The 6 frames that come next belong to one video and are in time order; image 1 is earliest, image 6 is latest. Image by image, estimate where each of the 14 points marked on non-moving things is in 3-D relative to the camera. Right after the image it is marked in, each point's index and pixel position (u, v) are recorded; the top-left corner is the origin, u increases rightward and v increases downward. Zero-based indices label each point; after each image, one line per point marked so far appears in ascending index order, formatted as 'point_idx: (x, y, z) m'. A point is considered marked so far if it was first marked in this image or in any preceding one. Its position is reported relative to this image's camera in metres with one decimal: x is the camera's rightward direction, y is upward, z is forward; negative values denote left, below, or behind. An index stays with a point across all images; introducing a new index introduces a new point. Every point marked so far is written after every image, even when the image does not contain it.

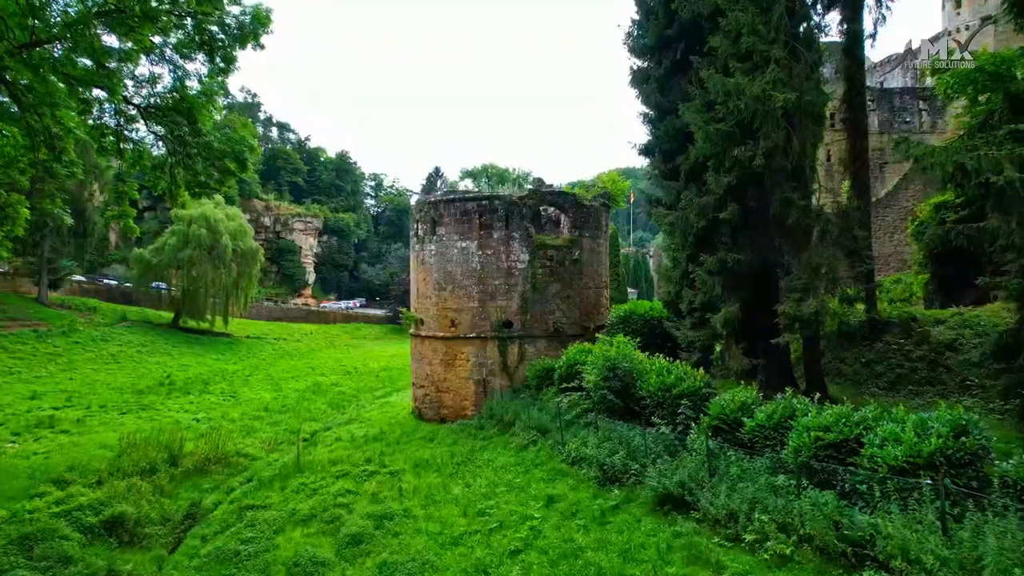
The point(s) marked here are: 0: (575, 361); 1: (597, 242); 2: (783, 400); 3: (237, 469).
0: (+1.2, -1.4, +12.6) m
1: (+2.1, +1.1, +16.0) m
2: (+3.0, -1.2, +7.3) m
3: (-5.1, -3.4, +12.1) m
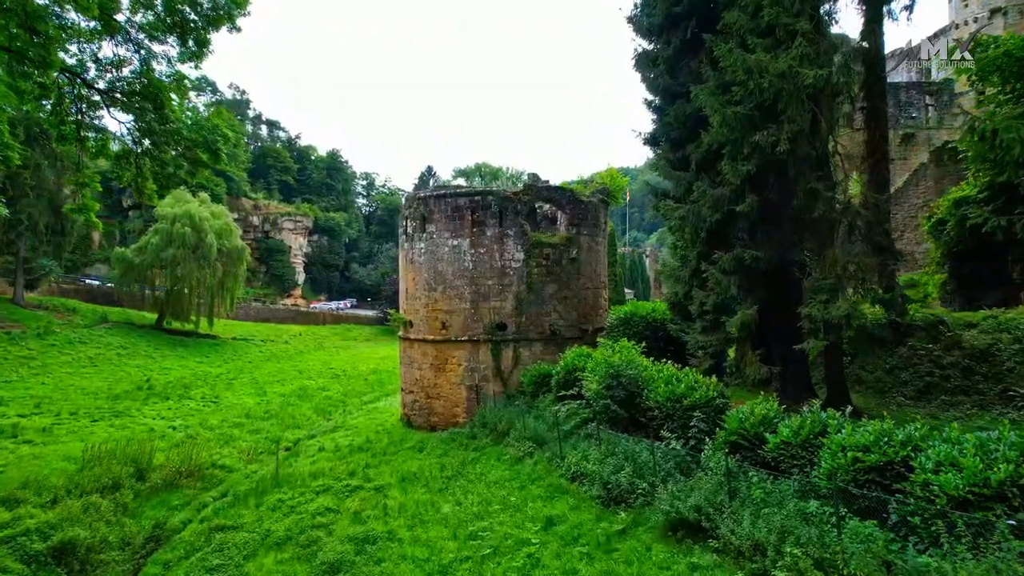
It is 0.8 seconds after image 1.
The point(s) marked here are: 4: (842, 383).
0: (+1.1, -1.4, +11.8) m
1: (+1.9, +1.1, +15.2) m
2: (+3.0, -1.3, +6.5) m
3: (-5.2, -3.4, +11.2) m
4: (+4.3, -1.3, +8.4) m
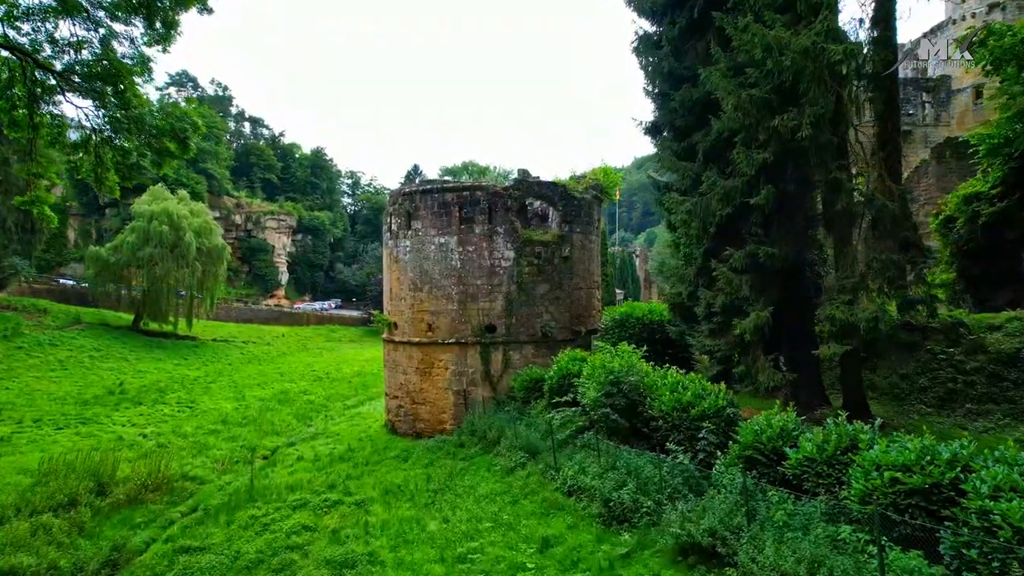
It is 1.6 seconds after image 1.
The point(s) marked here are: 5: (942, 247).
0: (+1.0, -1.4, +11.2) m
1: (+1.7, +1.1, +14.5) m
2: (+2.9, -1.3, +5.9) m
3: (-5.4, -3.4, +10.4) m
4: (+4.2, -1.3, +7.8) m
5: (+8.7, +0.8, +13.1) m
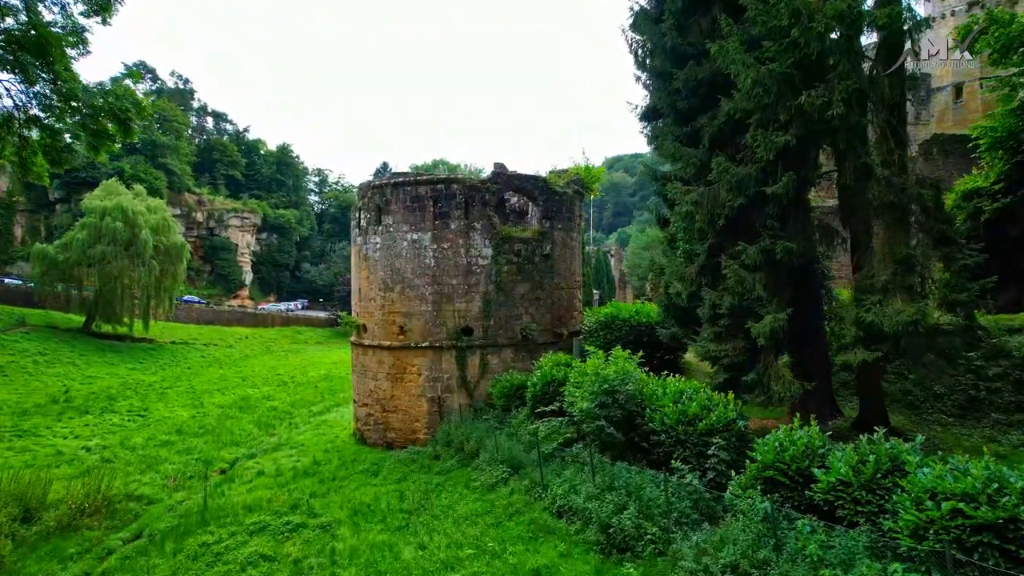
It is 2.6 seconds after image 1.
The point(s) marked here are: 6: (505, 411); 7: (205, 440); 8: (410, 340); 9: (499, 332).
0: (+0.6, -1.4, +10.4) m
1: (+1.2, +1.1, +13.8) m
2: (+2.9, -1.2, +5.2) m
3: (-5.6, -3.3, +9.3) m
4: (+4.0, -1.3, +7.2) m
5: (+8.2, +0.8, +12.7) m
6: (-0.1, -2.2, +11.5) m
7: (-6.9, -3.4, +14.6) m
8: (-1.9, -1.0, +12.4) m
9: (-0.2, -0.9, +12.6) m
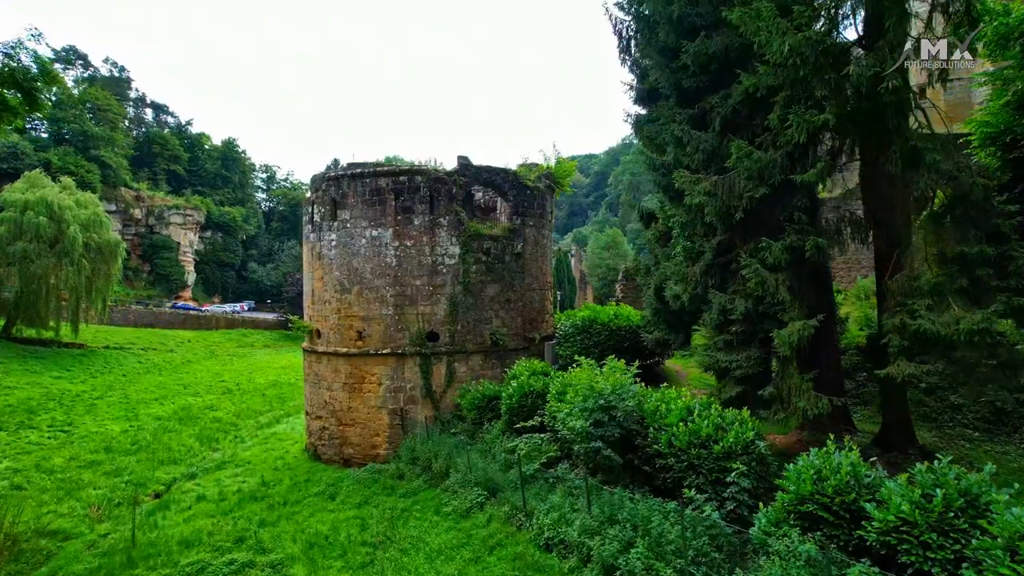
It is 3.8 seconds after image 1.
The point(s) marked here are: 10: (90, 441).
0: (+0.3, -1.5, +9.4) m
1: (+0.6, +1.1, +12.9) m
2: (+2.9, -1.3, +4.4) m
3: (-5.9, -3.4, +7.9) m
4: (+3.9, -1.3, +6.5) m
5: (+7.7, +0.8, +12.3) m
6: (-0.6, -2.2, +10.5) m
7: (-7.6, -3.5, +13.2) m
8: (-2.5, -1.0, +11.3) m
9: (-0.8, -0.9, +11.6) m
10: (-9.5, -3.4, +14.7) m
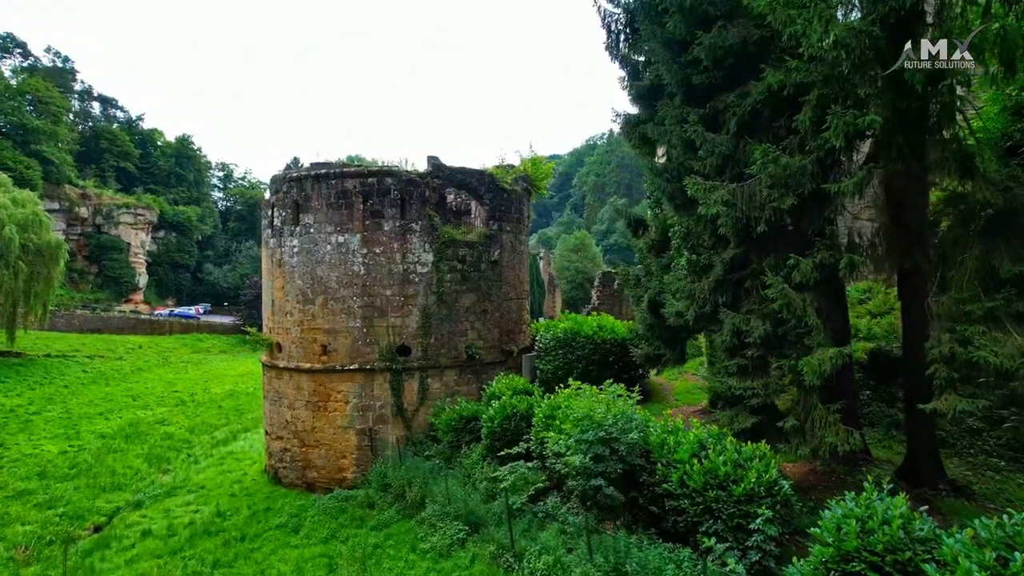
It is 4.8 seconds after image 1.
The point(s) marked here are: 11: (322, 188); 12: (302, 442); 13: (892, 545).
0: (0.0, -1.6, +8.7) m
1: (+0.2, +0.9, +12.1) m
2: (+2.9, -1.4, +3.9) m
3: (-6.1, -3.6, +6.9) m
4: (+3.8, -1.4, +6.0) m
5: (+7.3, +0.7, +12.0) m
6: (-0.9, -2.4, +9.8) m
7: (-8.0, -3.6, +12.0) m
8: (-2.8, -1.2, +10.4) m
9: (-1.1, -1.1, +10.8) m
10: (-10.0, -3.6, +13.4) m
11: (-3.0, +1.6, +10.4) m
12: (-3.4, -2.5, +10.5) m
13: (+2.4, -1.6, +4.1) m
